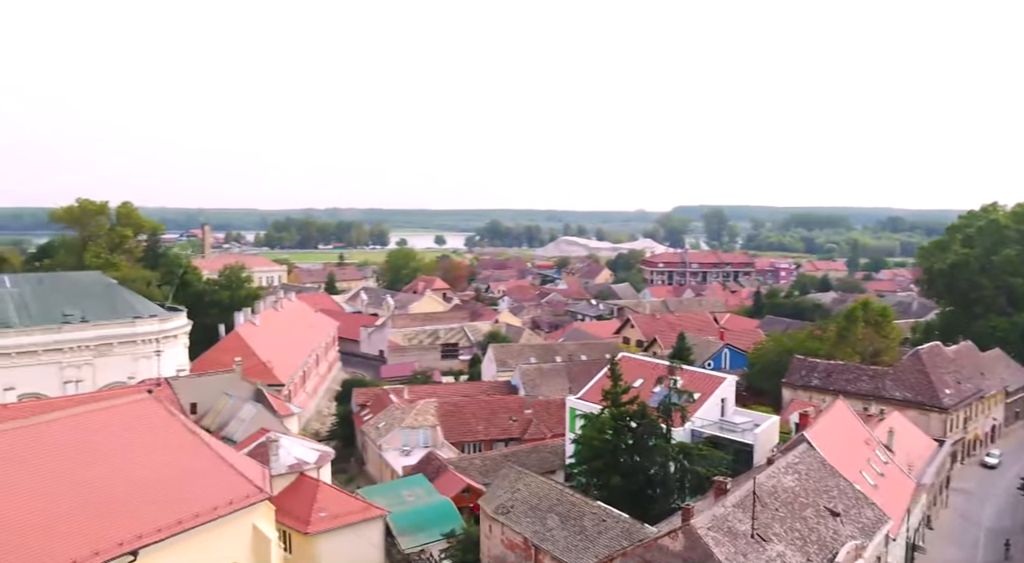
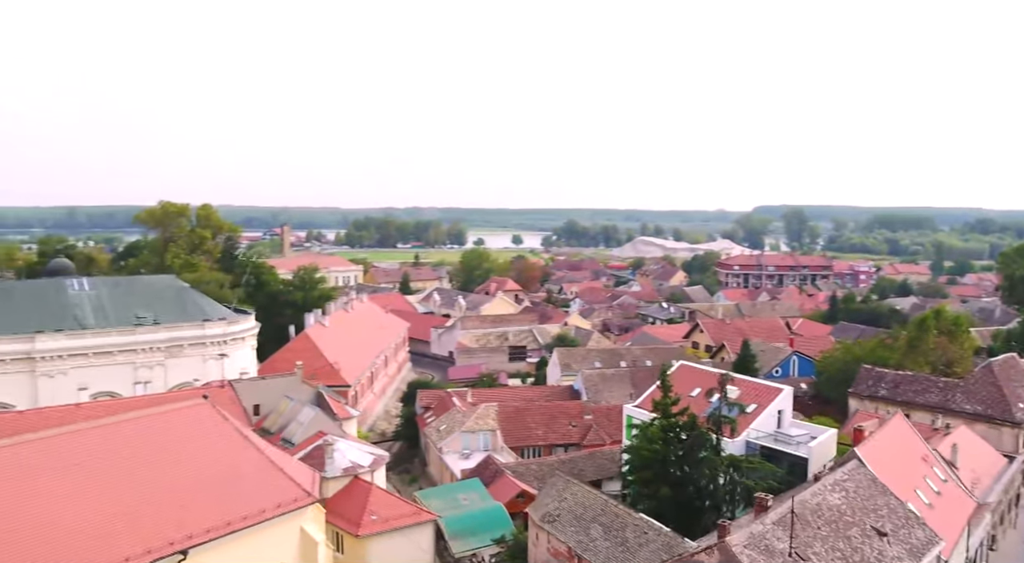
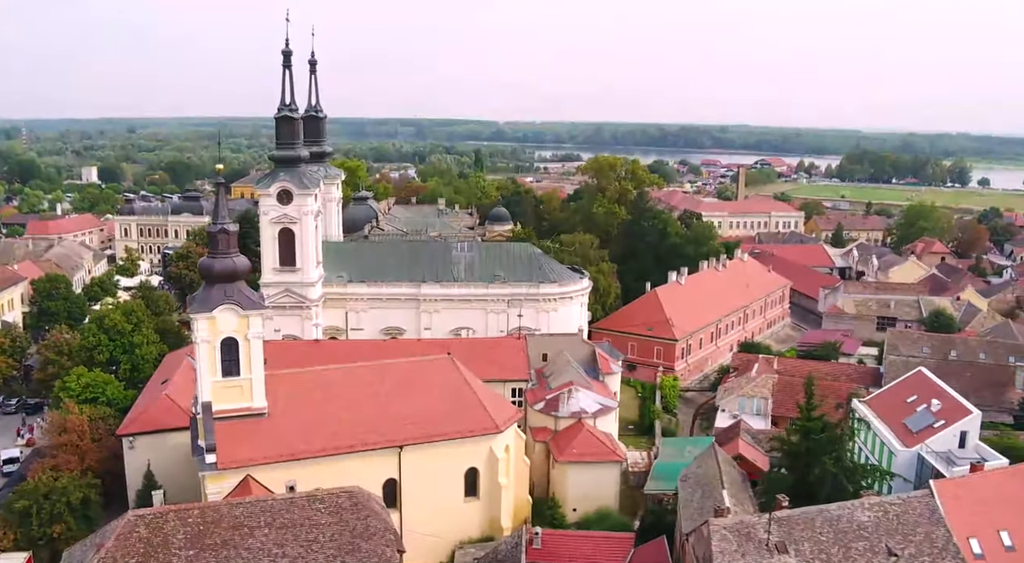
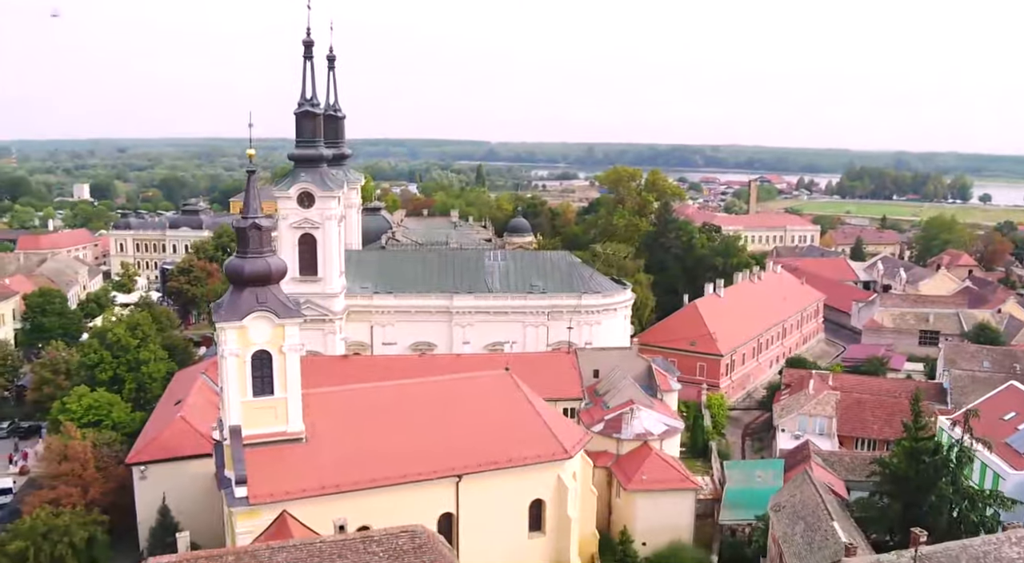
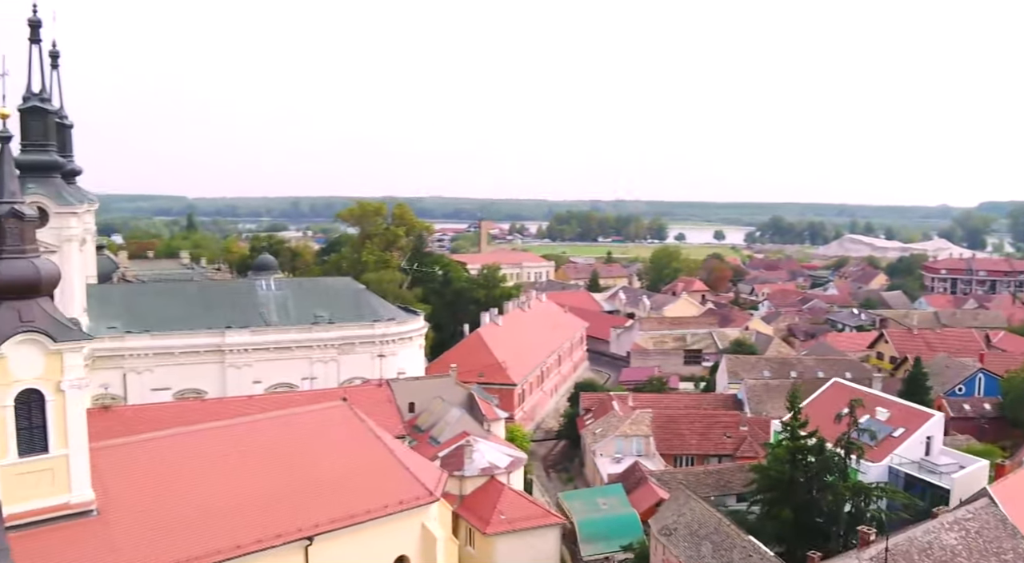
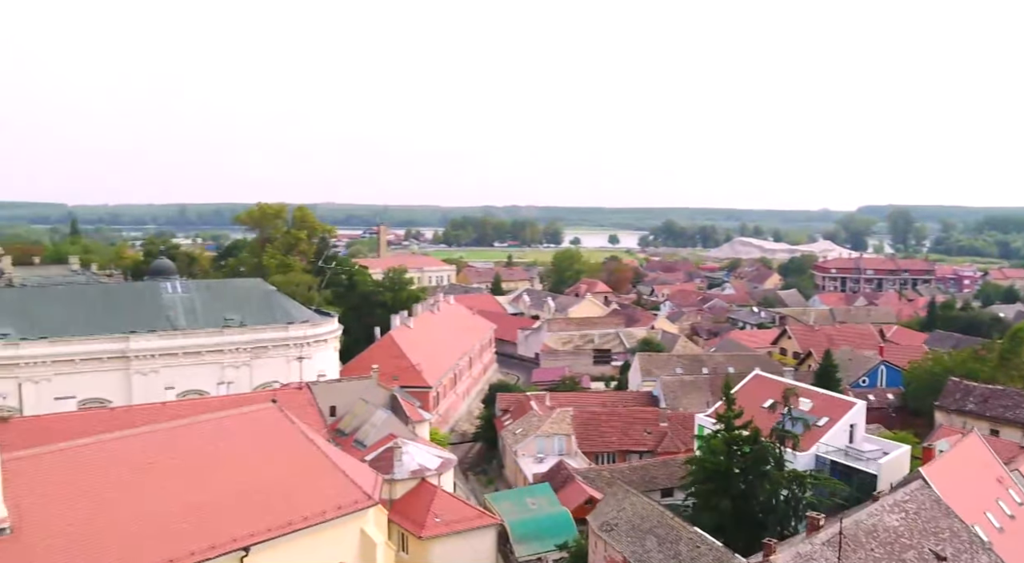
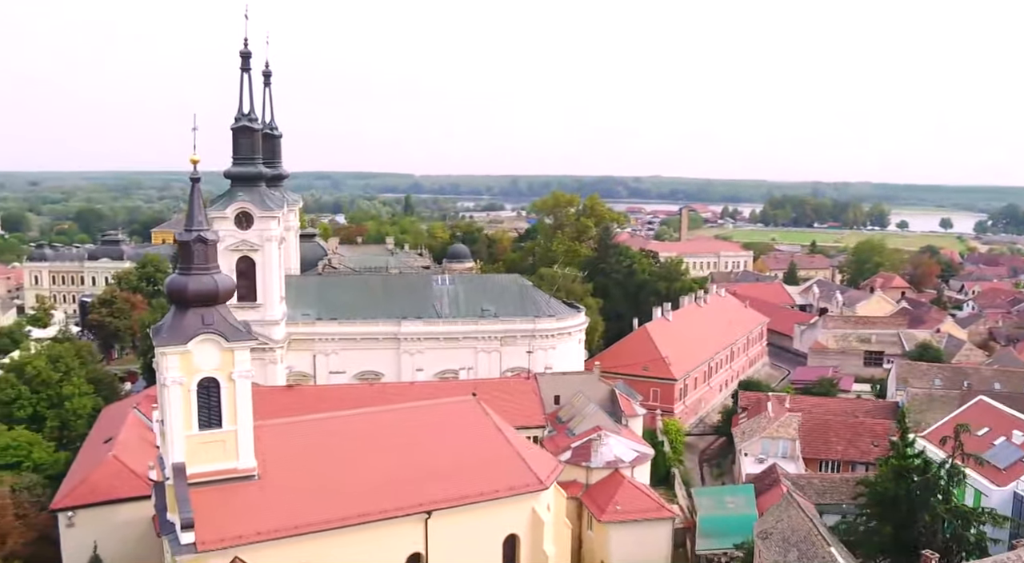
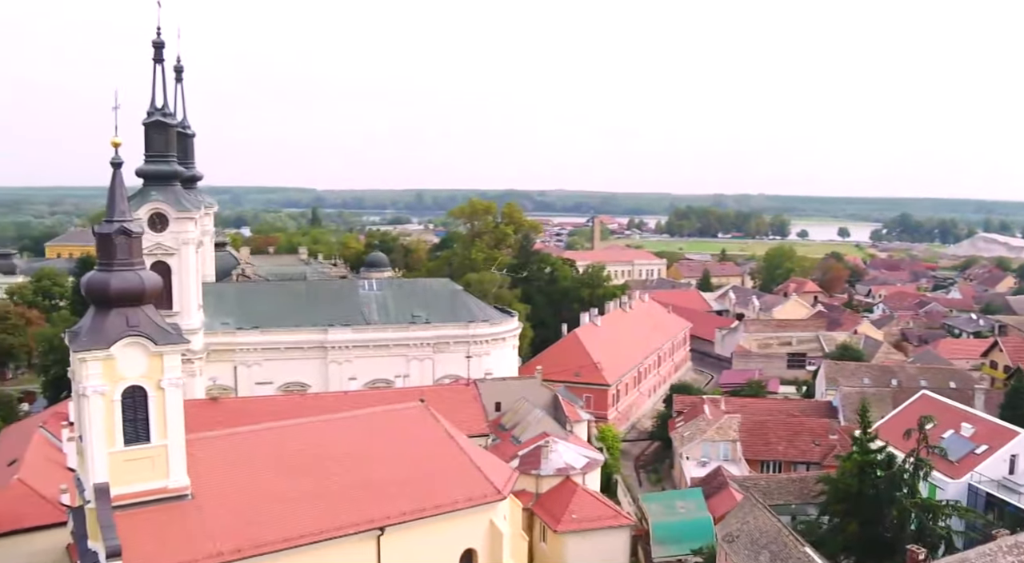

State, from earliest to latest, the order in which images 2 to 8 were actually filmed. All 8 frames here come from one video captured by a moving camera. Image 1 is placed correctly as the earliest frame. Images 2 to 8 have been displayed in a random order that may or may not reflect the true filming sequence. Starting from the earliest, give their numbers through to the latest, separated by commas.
2, 6, 5, 8, 7, 4, 3
